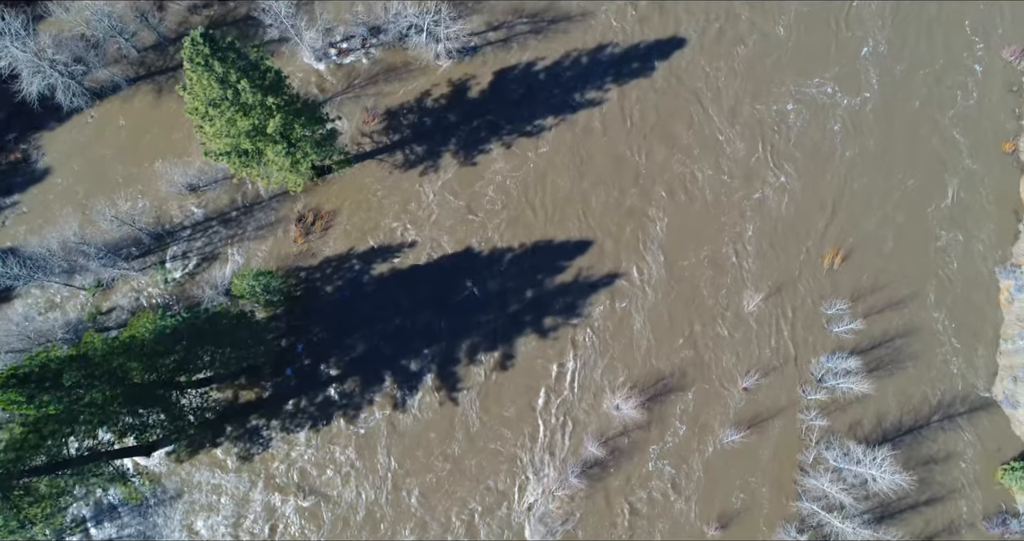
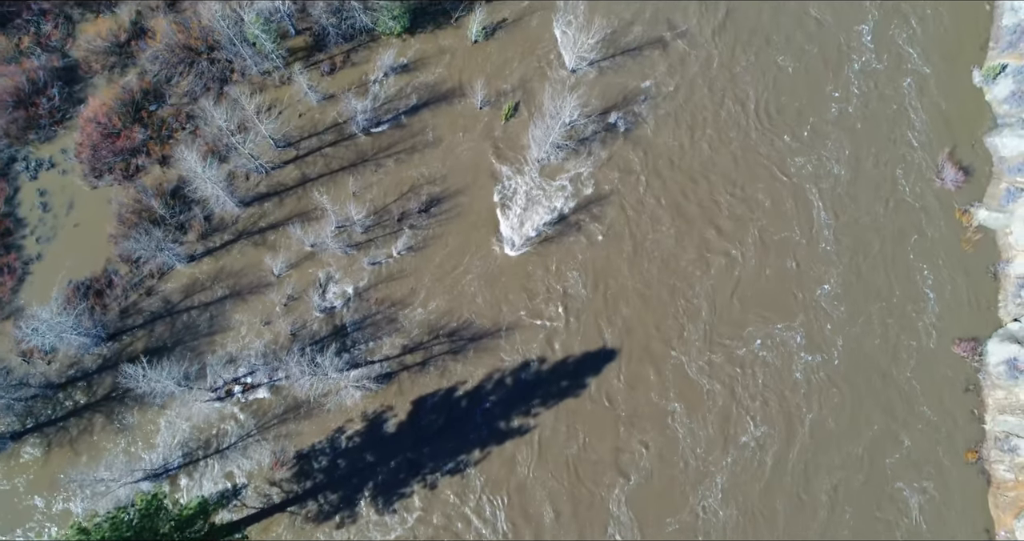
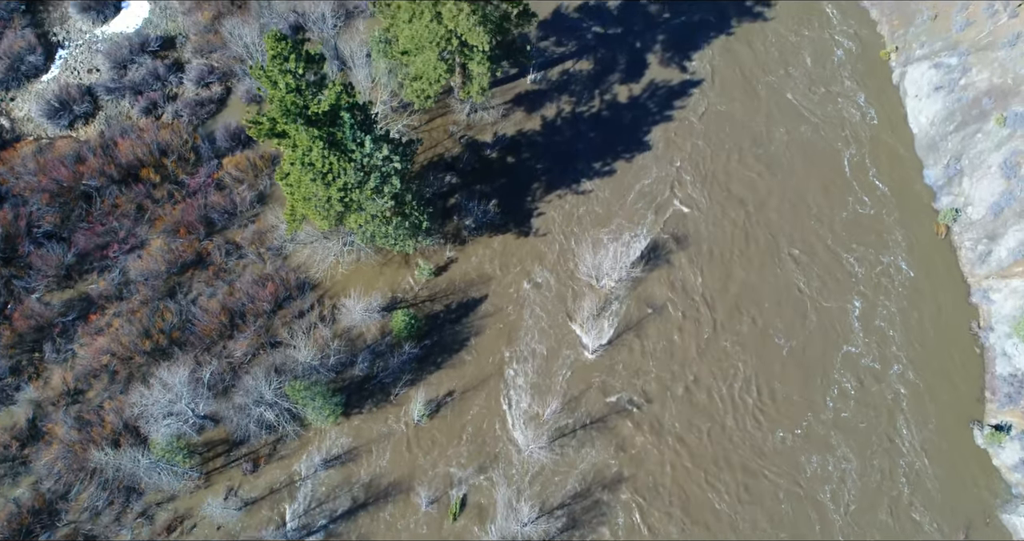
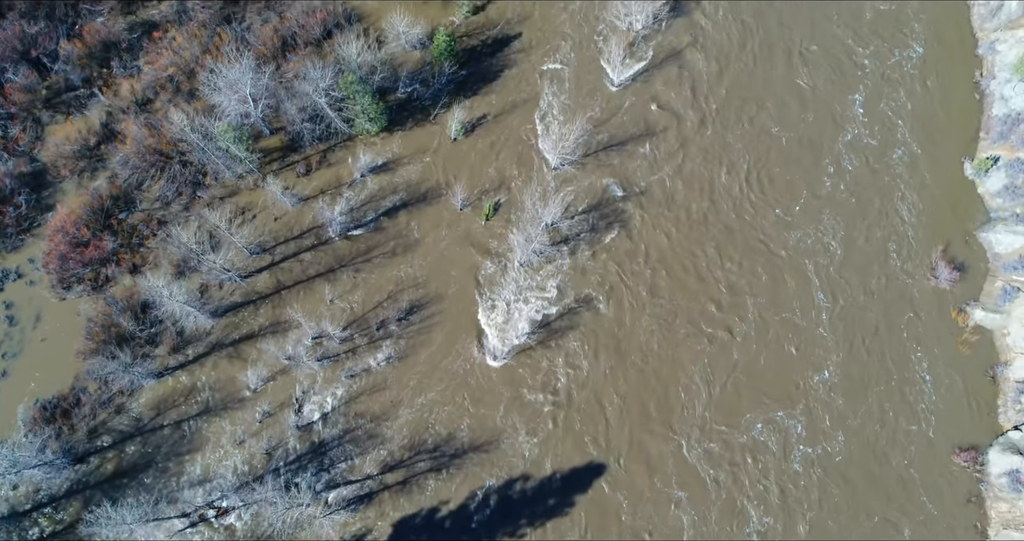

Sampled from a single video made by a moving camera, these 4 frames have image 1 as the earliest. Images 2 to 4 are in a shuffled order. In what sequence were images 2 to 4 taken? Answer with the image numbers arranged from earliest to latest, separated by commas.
2, 4, 3
